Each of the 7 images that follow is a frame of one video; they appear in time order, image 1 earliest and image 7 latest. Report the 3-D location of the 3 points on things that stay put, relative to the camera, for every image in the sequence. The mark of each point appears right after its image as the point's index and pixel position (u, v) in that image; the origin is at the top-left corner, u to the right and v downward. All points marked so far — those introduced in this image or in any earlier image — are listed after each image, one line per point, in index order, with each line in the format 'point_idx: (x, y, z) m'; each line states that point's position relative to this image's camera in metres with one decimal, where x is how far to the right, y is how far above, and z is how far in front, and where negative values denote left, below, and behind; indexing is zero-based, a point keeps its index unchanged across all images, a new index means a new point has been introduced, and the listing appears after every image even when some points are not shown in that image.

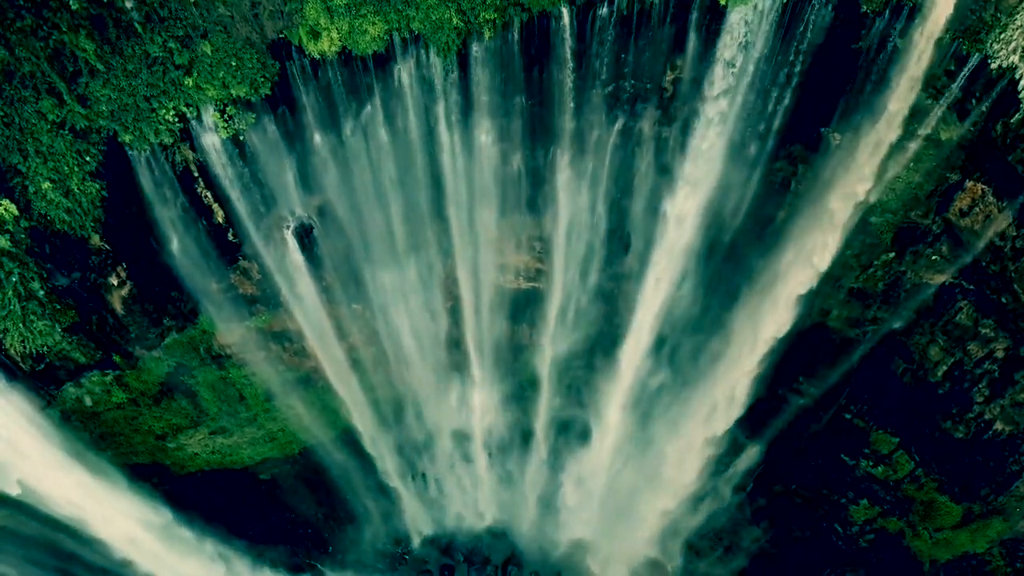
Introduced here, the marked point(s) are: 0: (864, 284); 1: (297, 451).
0: (+6.7, +0.1, +14.1) m
1: (-5.0, -3.9, +17.2) m
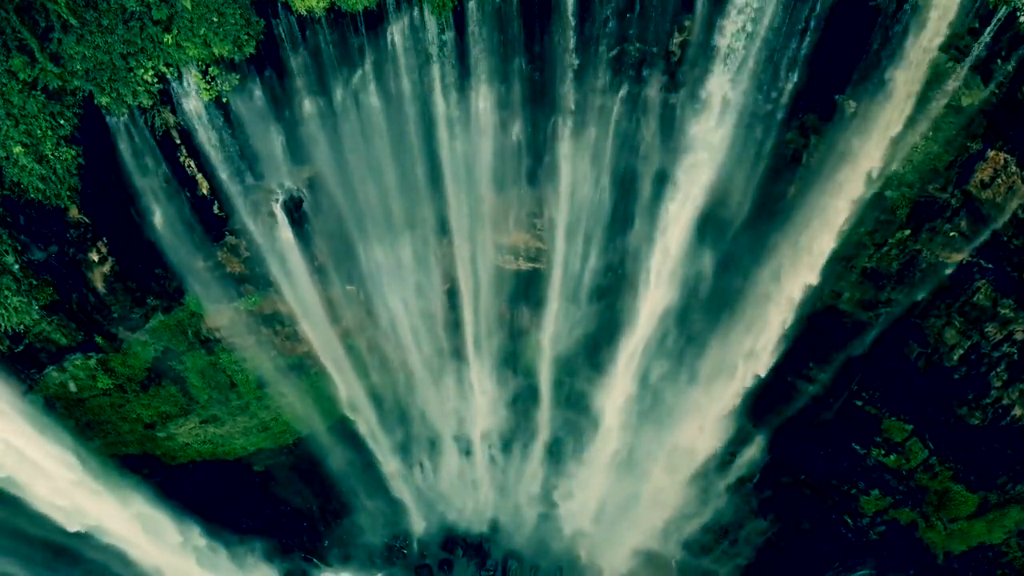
0: (+6.7, +0.4, +13.6) m
1: (-5.0, -3.5, +16.7) m
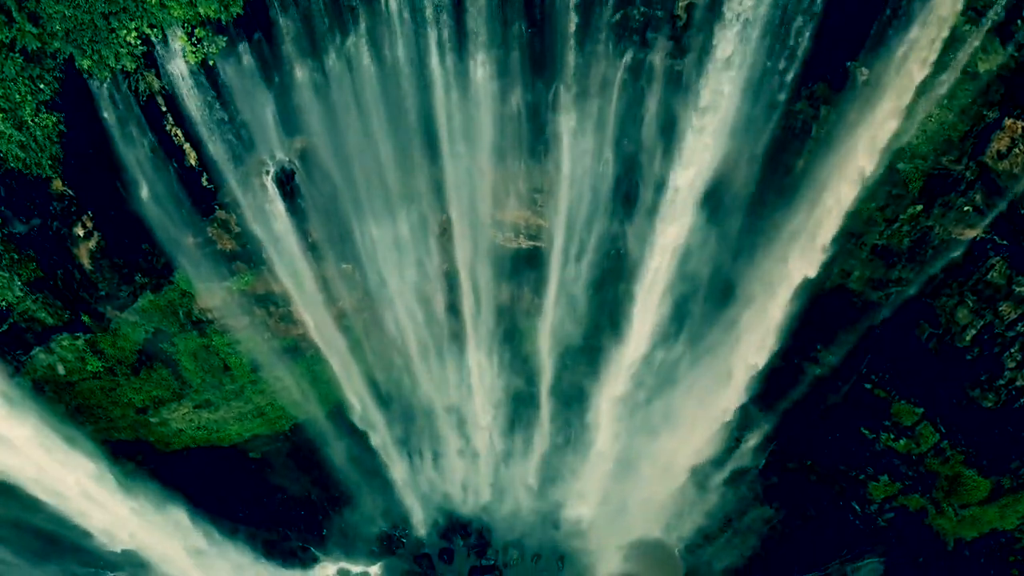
0: (+6.7, +0.8, +13.2) m
1: (-5.0, -3.1, +16.3) m
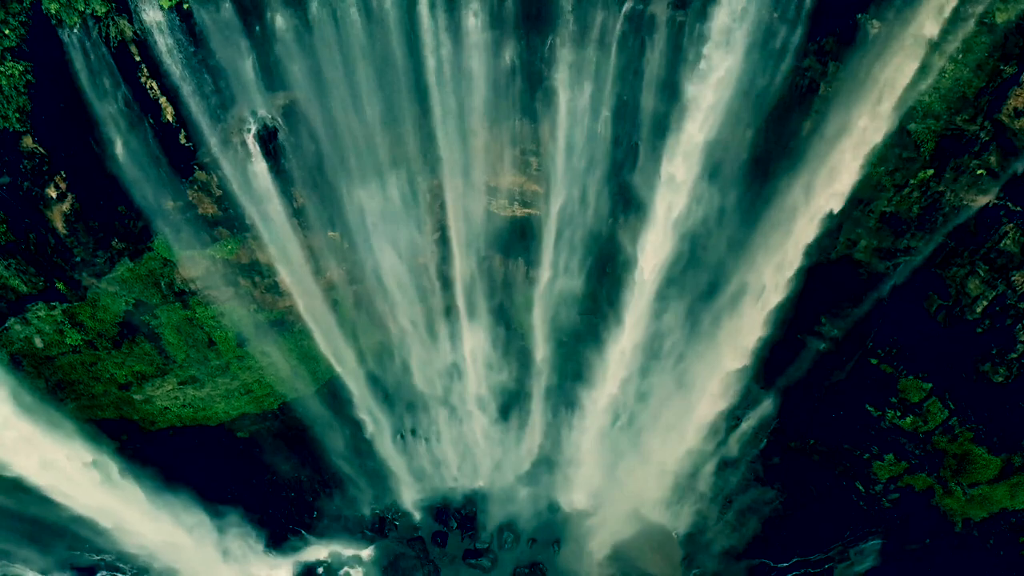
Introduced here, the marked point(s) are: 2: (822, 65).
0: (+6.6, +1.4, +12.7) m
1: (-5.1, -2.6, +15.9) m
2: (+4.8, +3.4, +11.4) m
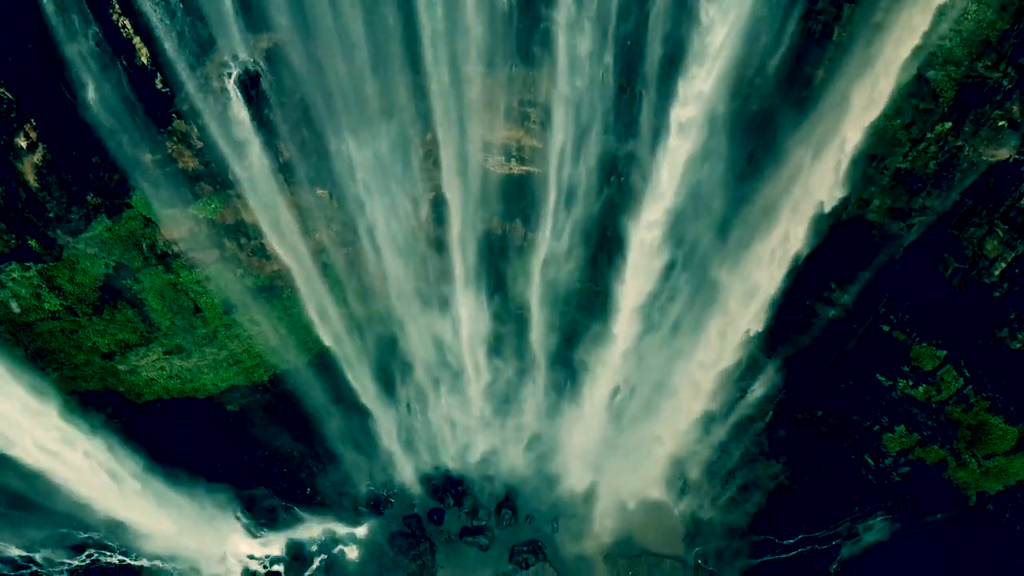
0: (+6.6, +2.0, +12.1) m
1: (-5.2, -1.9, +15.3) m
2: (+4.7, +4.1, +10.8) m
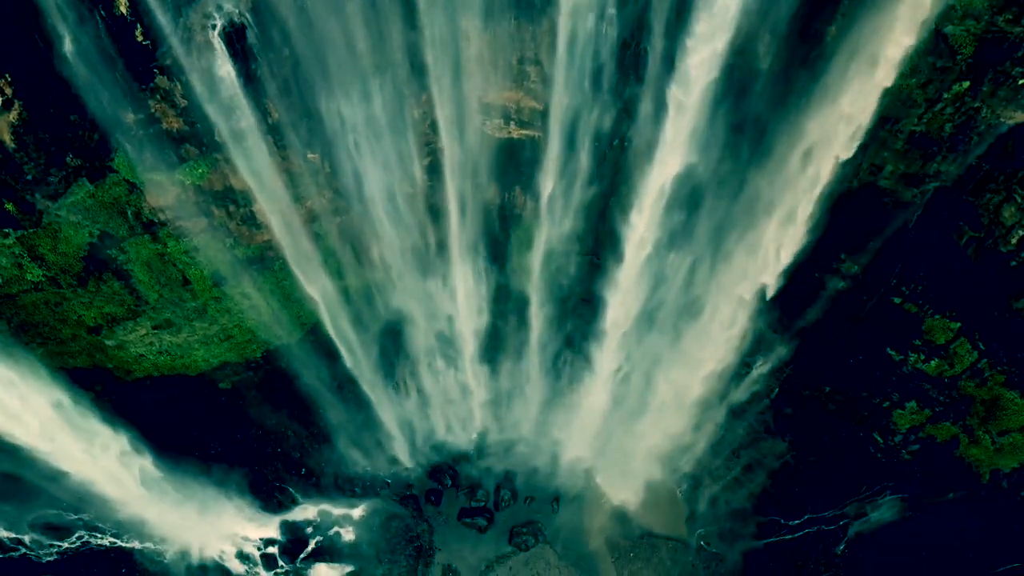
0: (+6.6, +2.5, +11.6) m
1: (-5.2, -1.3, +14.9) m
2: (+4.7, +4.6, +10.3) m
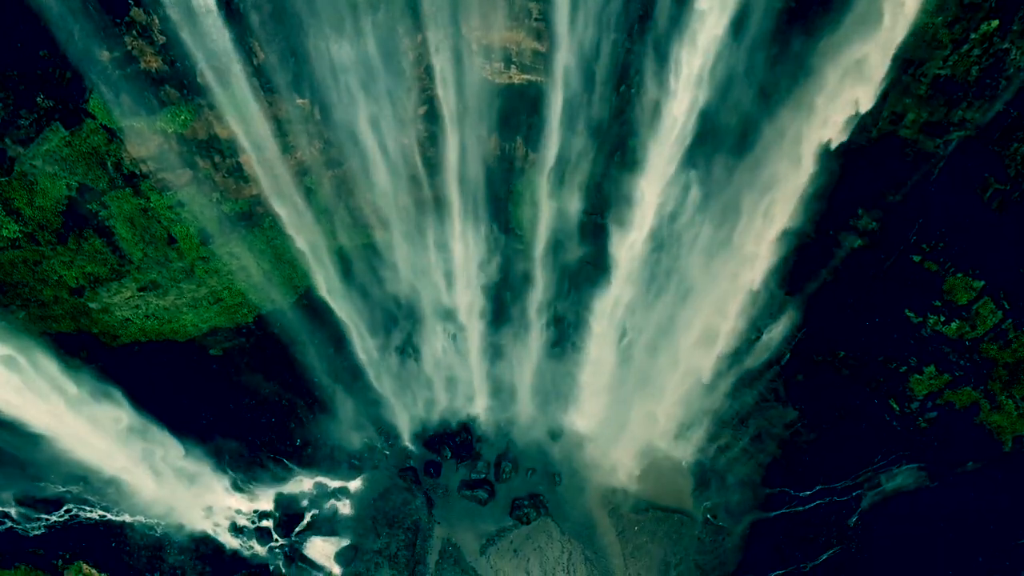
0: (+6.6, +3.2, +10.9) m
1: (-5.1, -0.6, +14.3) m
2: (+4.7, +5.2, +9.6) m
